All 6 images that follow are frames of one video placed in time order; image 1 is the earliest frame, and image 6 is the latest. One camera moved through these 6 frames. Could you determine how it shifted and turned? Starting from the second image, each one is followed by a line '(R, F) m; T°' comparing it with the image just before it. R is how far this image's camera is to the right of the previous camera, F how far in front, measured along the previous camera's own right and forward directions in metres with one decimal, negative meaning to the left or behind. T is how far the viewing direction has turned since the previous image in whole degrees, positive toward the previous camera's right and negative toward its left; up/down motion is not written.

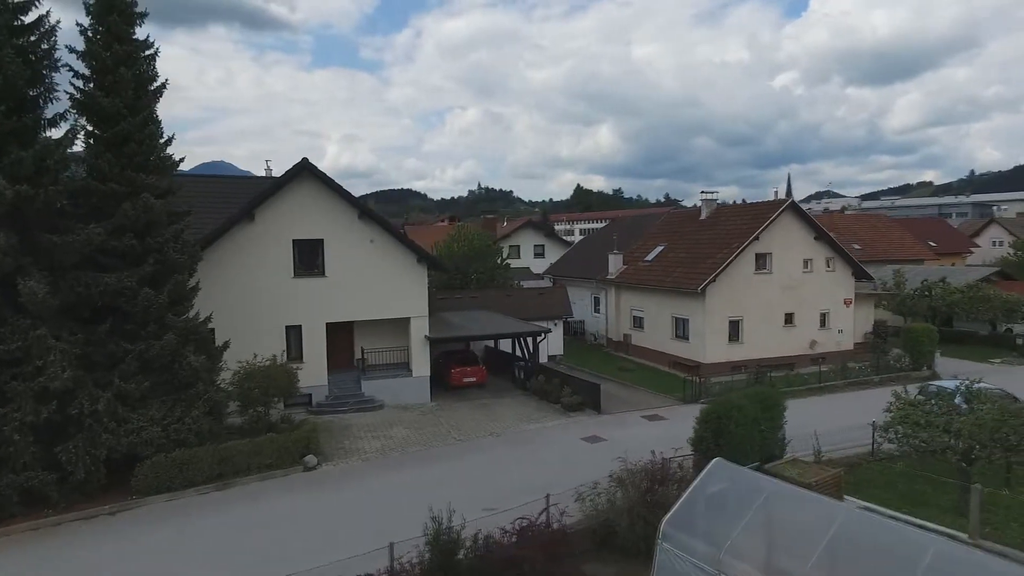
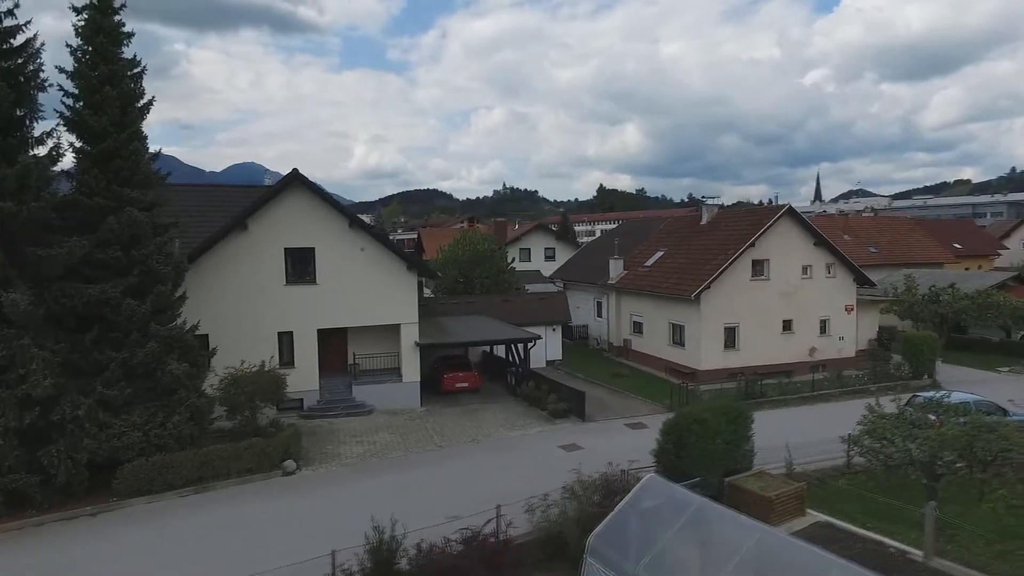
(+1.3, -0.2) m; -2°
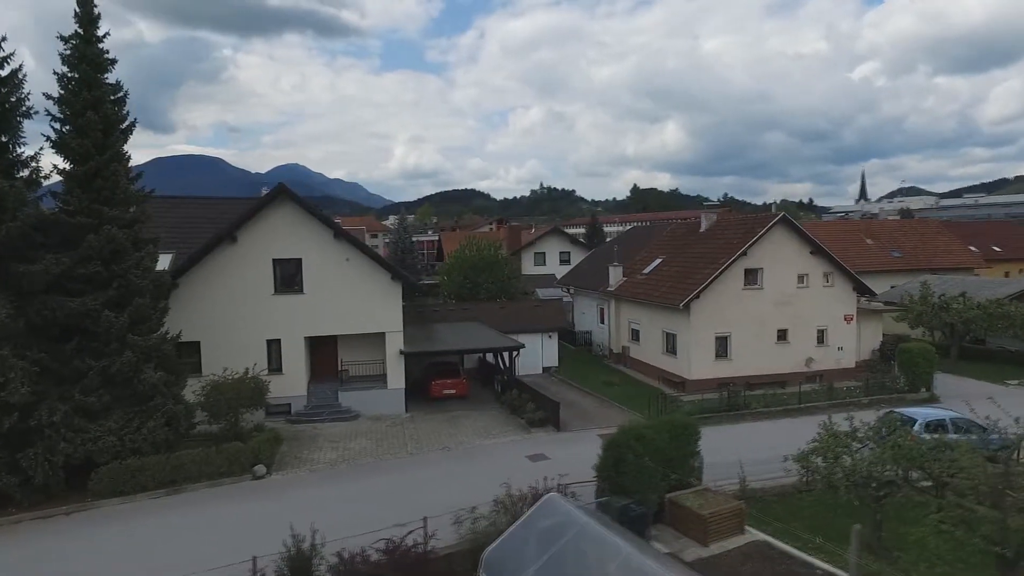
(+2.0, -0.3) m; -3°
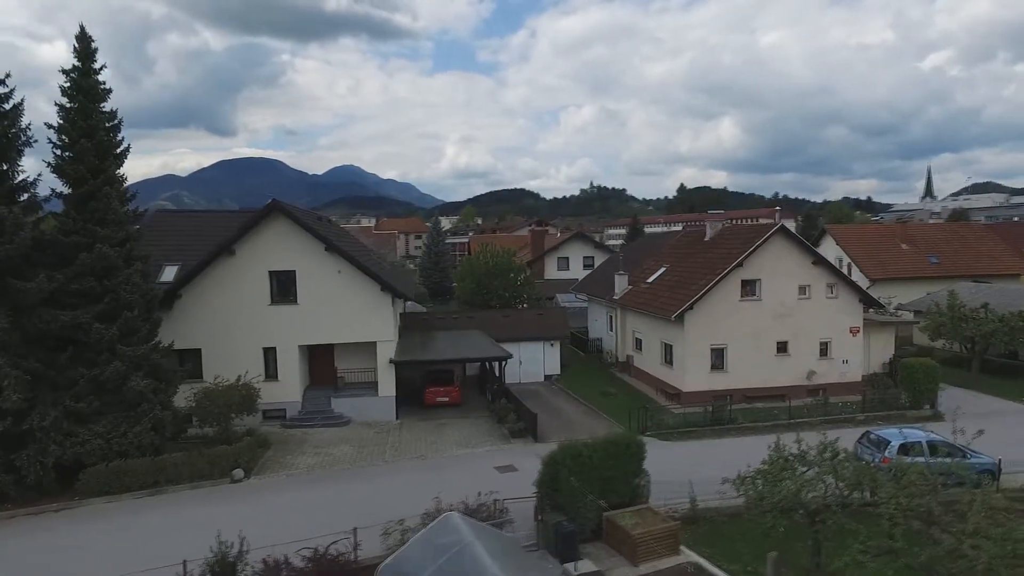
(+2.4, -0.3) m; -5°
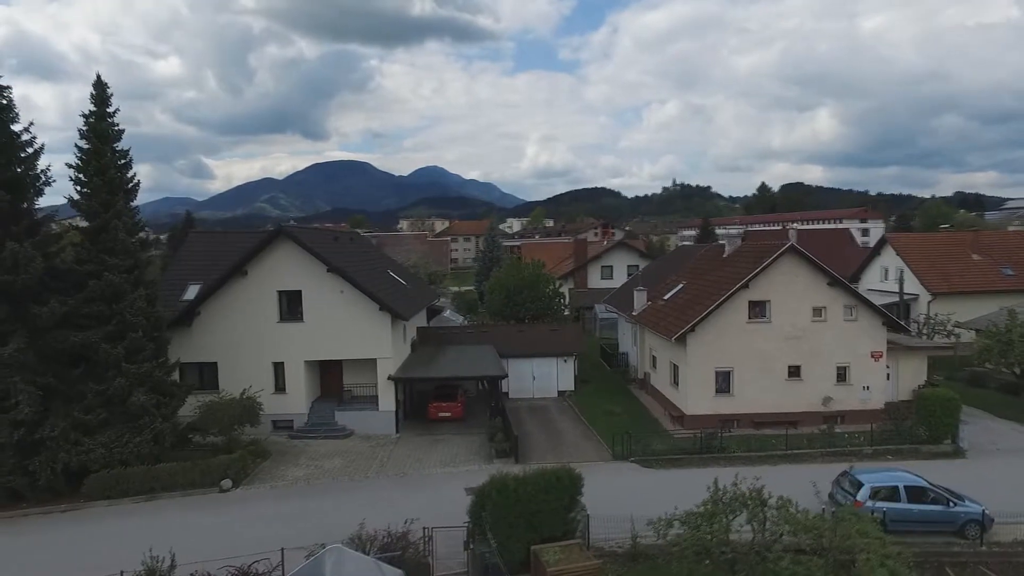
(+3.3, -0.2) m; -7°
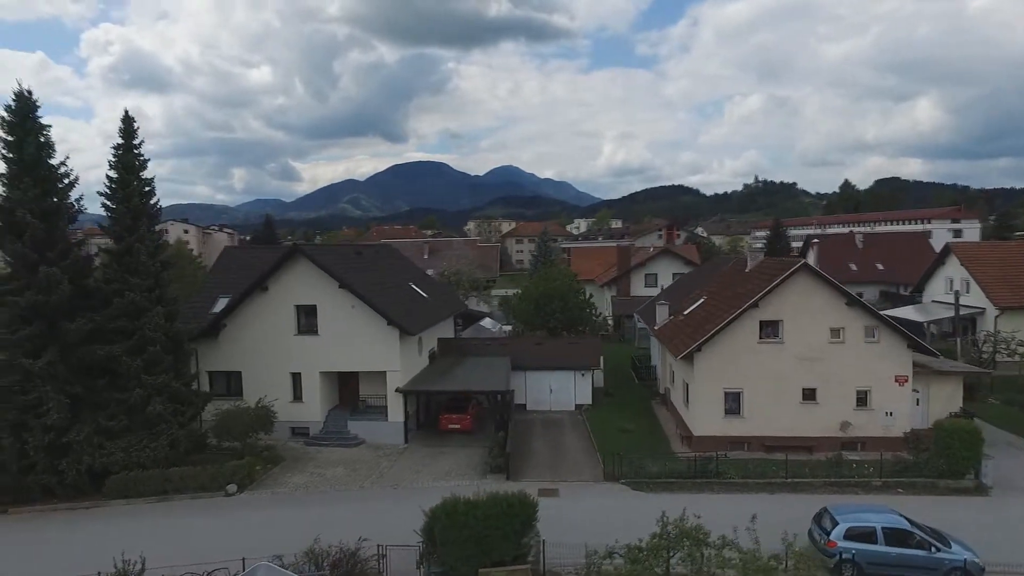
(+2.9, -0.2) m; -7°
